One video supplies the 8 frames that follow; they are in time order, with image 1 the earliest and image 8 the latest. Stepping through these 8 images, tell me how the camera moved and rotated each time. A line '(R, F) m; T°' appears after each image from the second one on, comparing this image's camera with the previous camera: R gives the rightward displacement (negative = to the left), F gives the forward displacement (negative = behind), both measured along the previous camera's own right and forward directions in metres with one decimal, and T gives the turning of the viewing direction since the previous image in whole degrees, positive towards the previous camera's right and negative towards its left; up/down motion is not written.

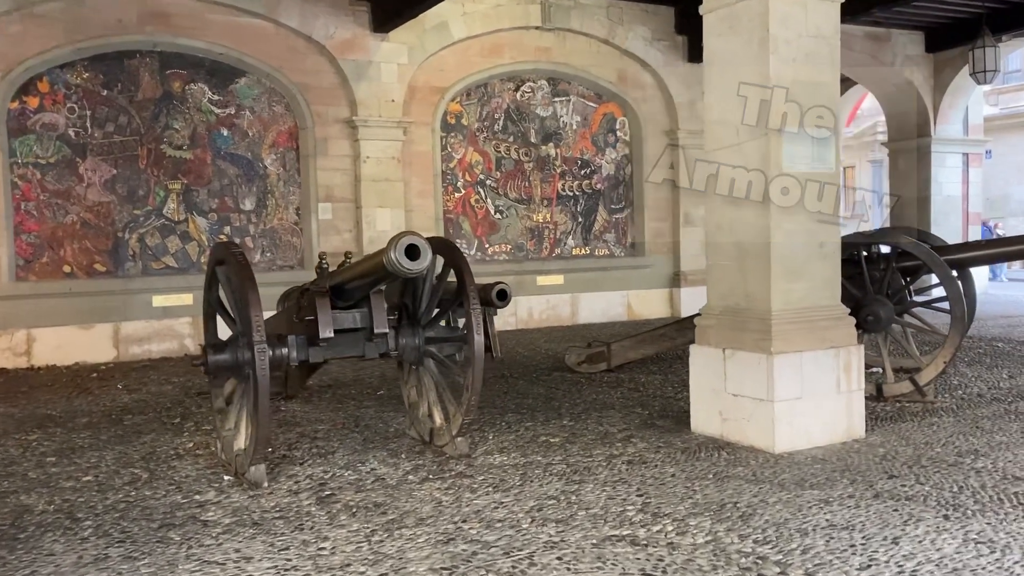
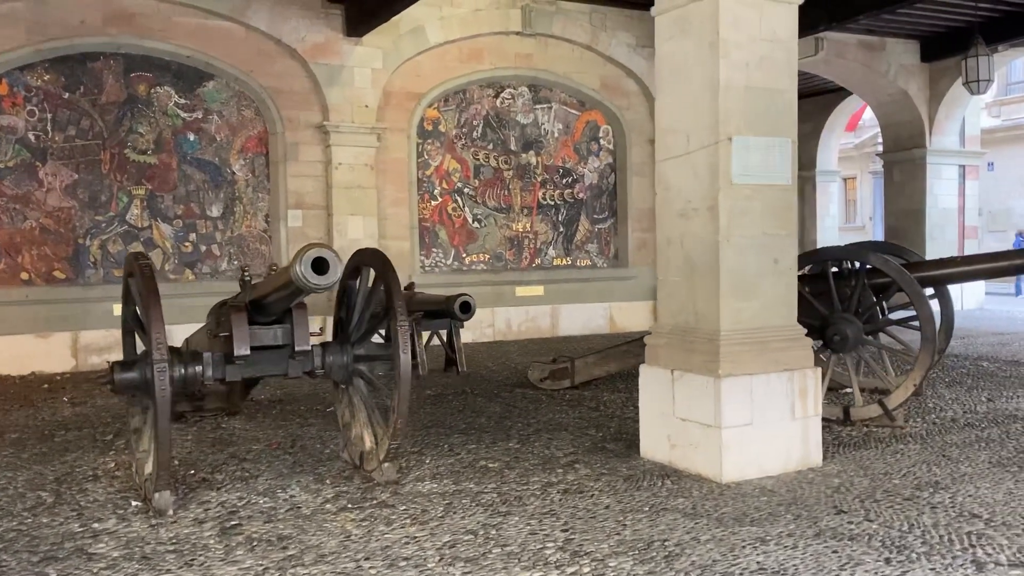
(+0.3, +0.2) m; 0°
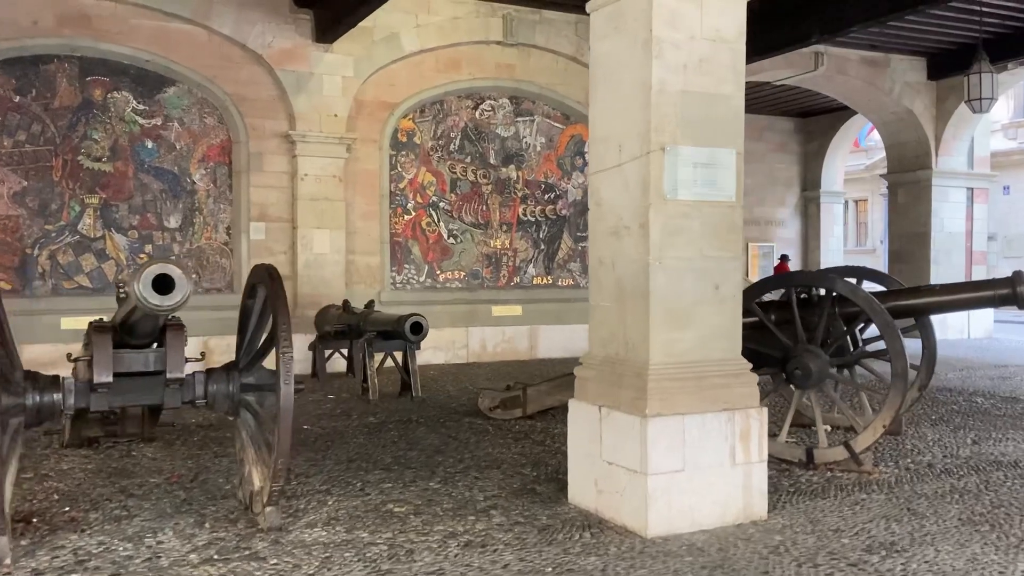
(+0.4, +0.4) m; -1°
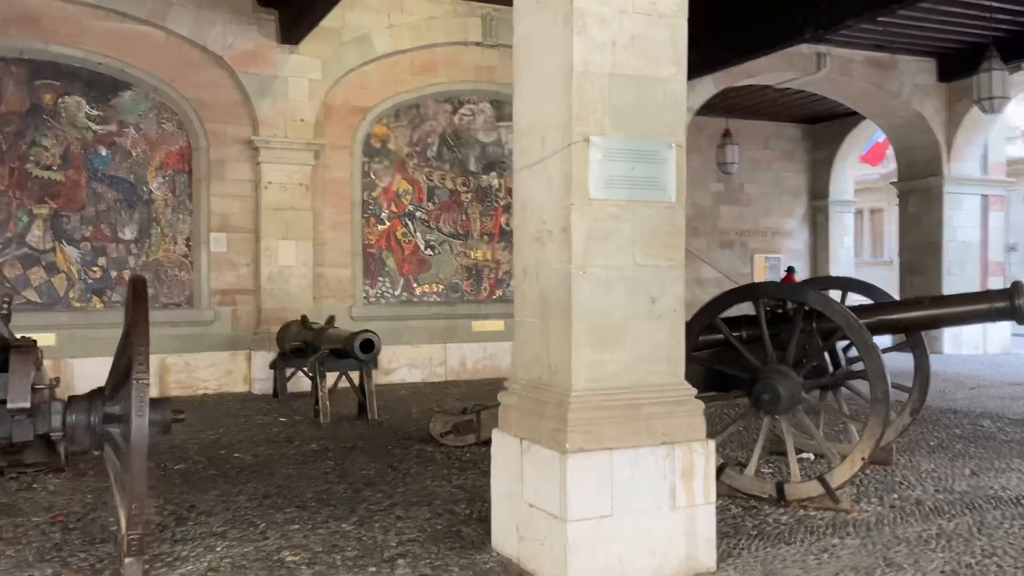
(+0.4, +0.5) m; -1°
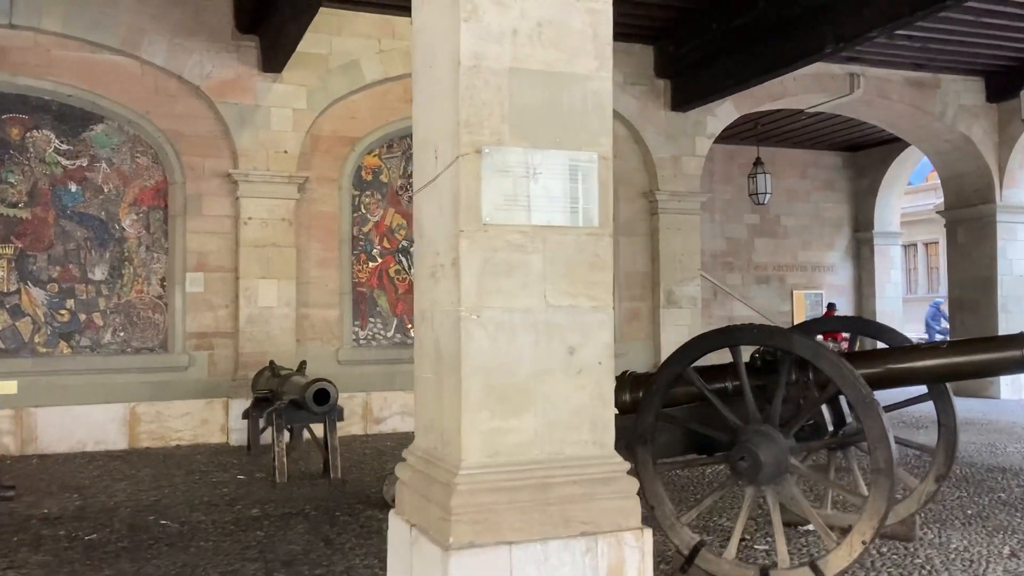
(+0.4, +0.6) m; -3°
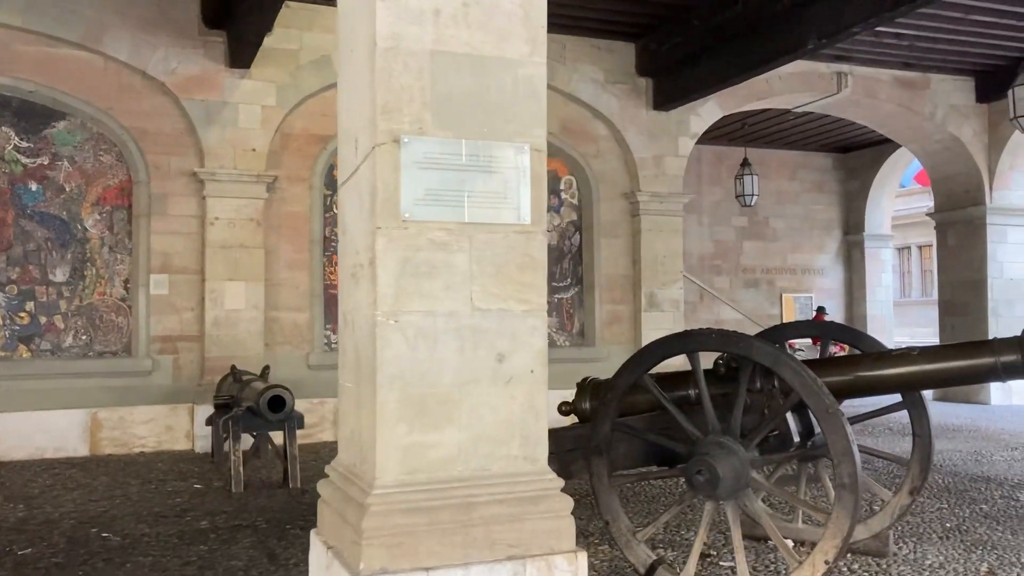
(+0.2, +0.2) m; 0°
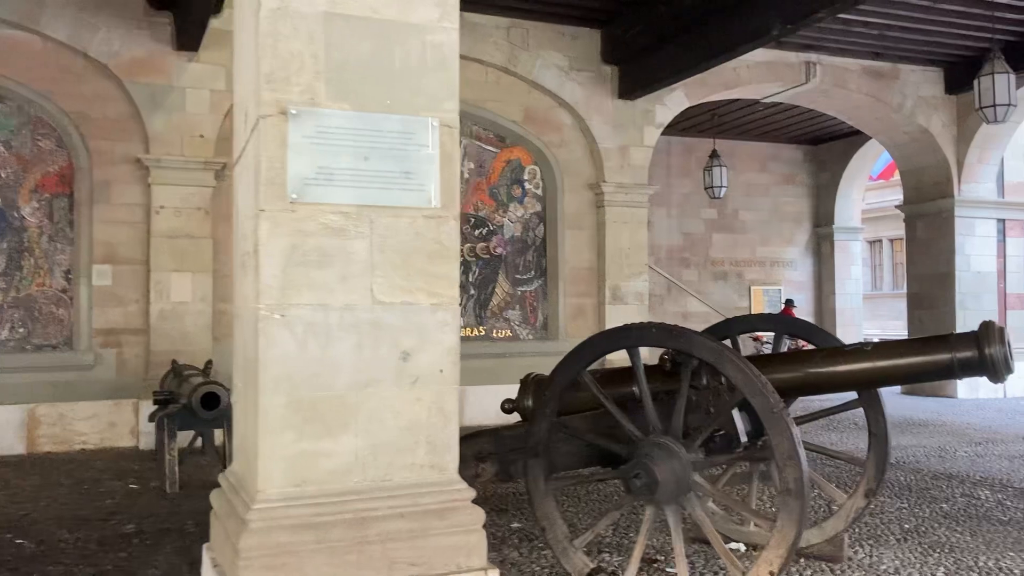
(+0.2, +0.2) m; +1°
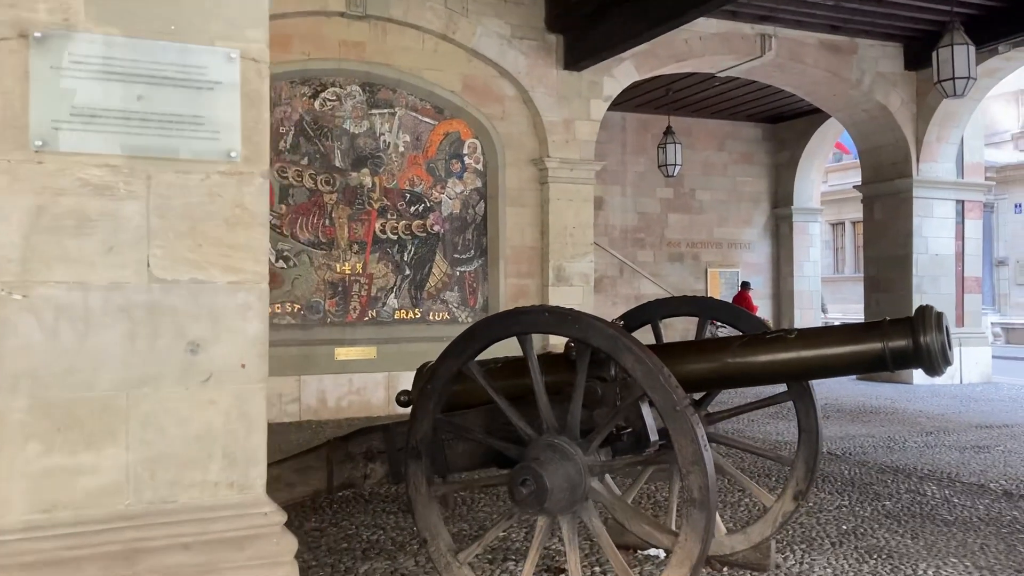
(+0.3, +0.4) m; +2°
